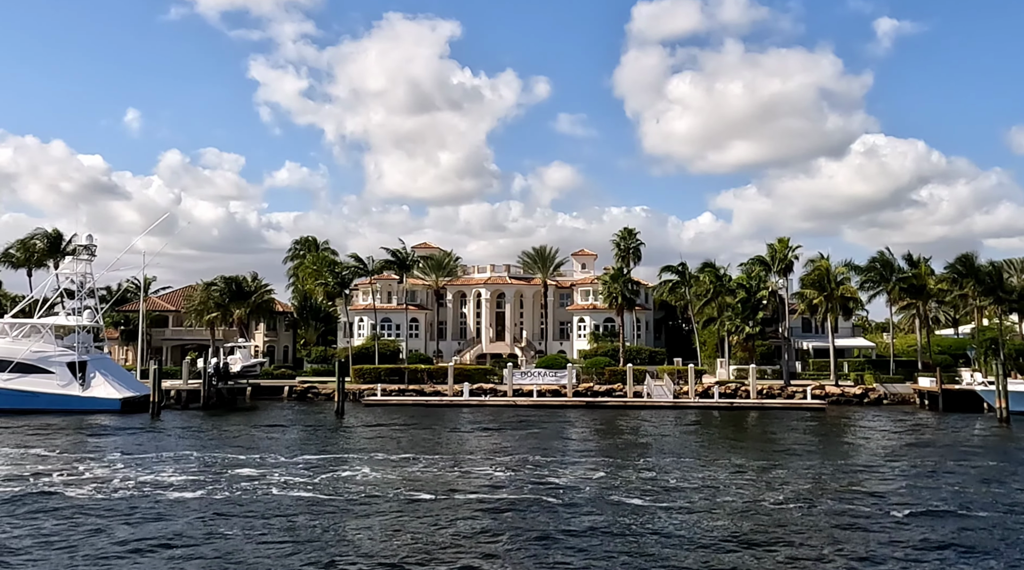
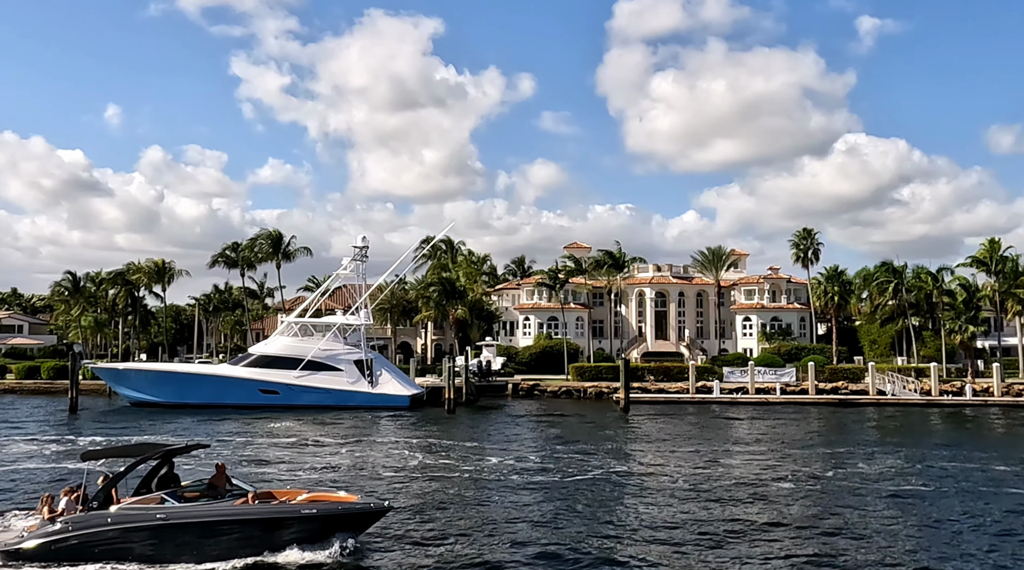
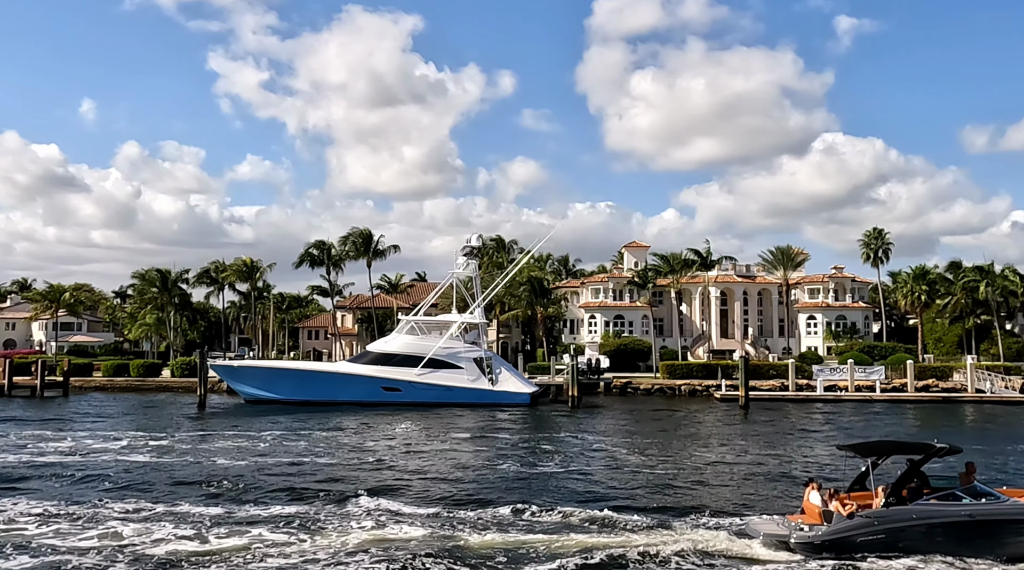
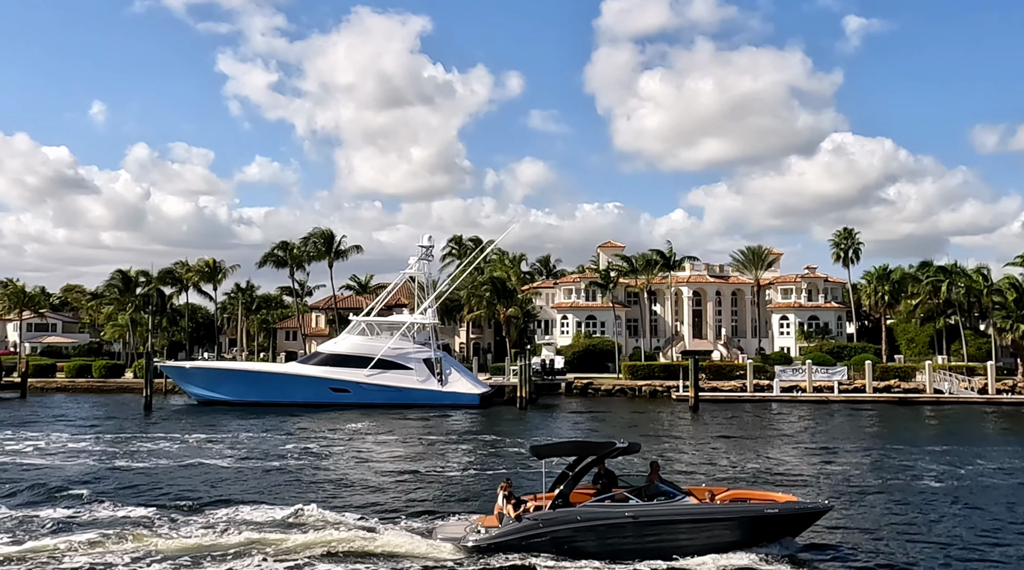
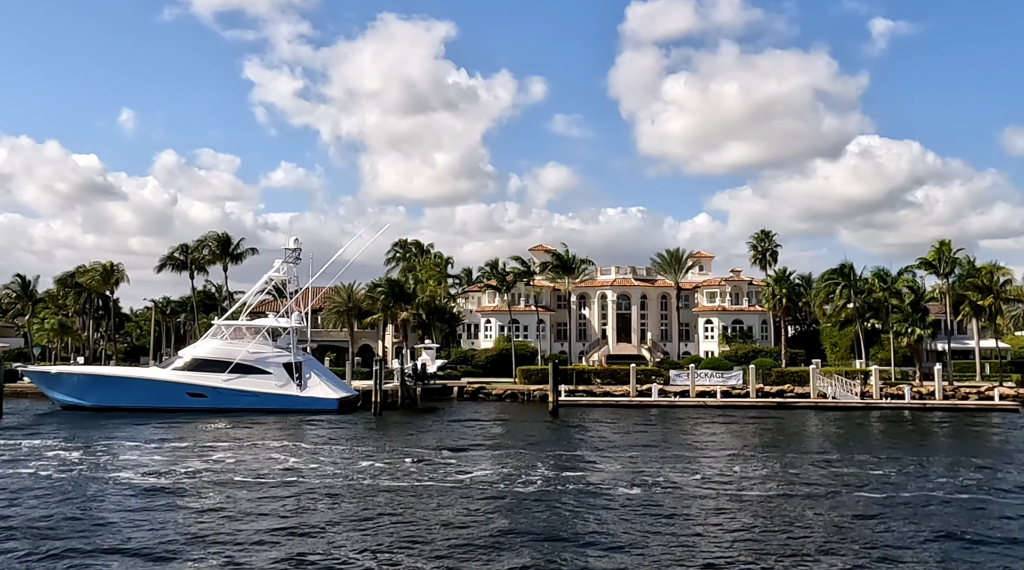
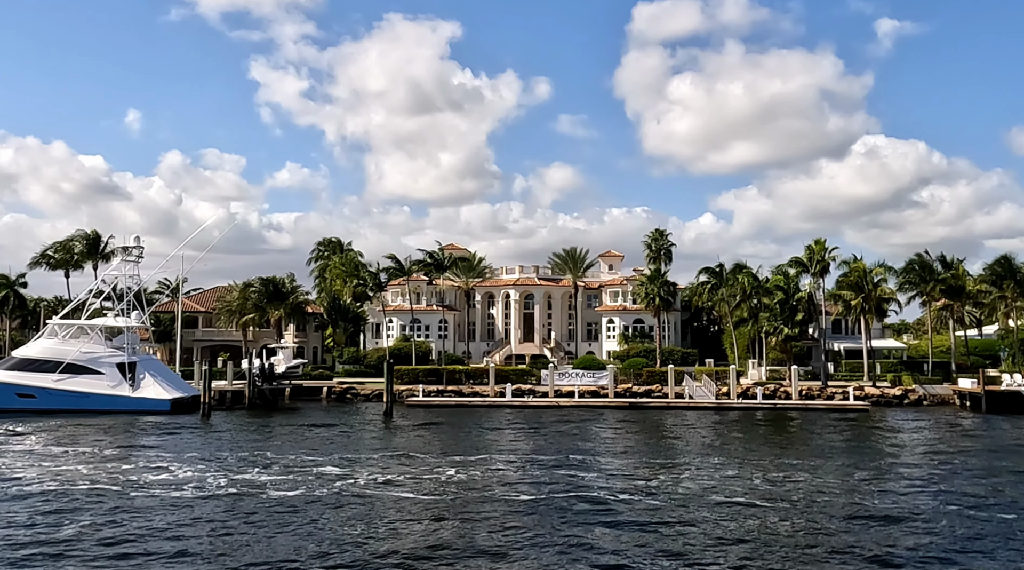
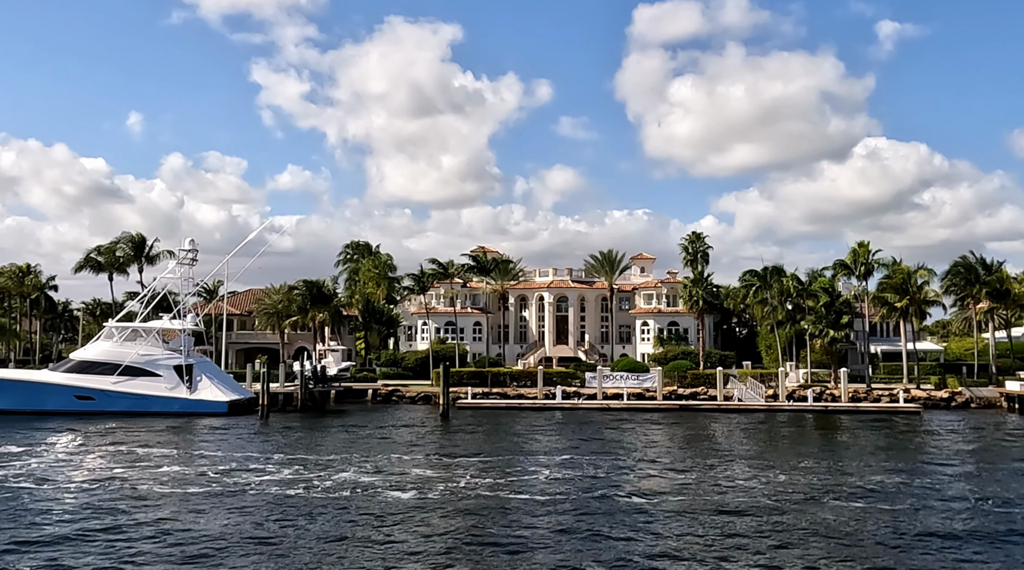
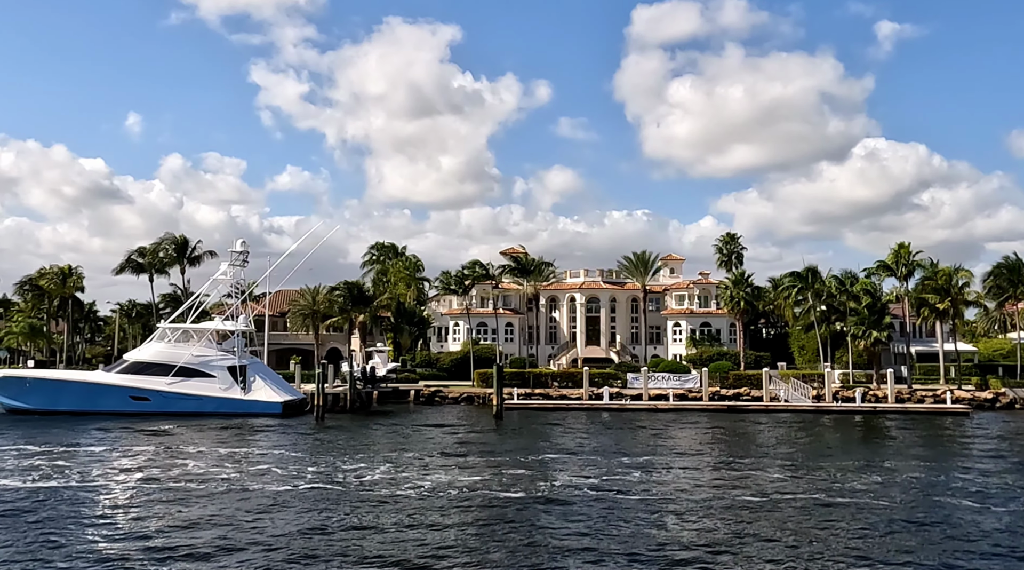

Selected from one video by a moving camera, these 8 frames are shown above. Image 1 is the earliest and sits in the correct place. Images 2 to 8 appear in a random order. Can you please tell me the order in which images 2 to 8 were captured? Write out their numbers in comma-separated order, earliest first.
6, 7, 8, 5, 2, 4, 3
